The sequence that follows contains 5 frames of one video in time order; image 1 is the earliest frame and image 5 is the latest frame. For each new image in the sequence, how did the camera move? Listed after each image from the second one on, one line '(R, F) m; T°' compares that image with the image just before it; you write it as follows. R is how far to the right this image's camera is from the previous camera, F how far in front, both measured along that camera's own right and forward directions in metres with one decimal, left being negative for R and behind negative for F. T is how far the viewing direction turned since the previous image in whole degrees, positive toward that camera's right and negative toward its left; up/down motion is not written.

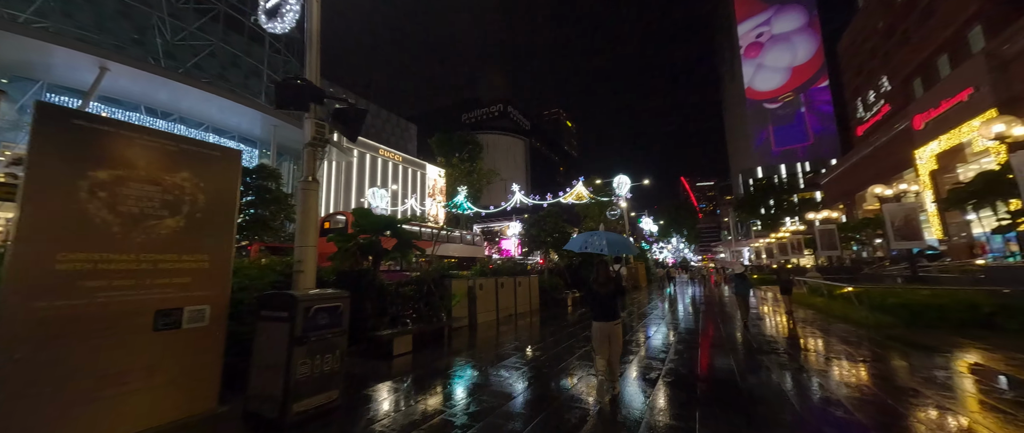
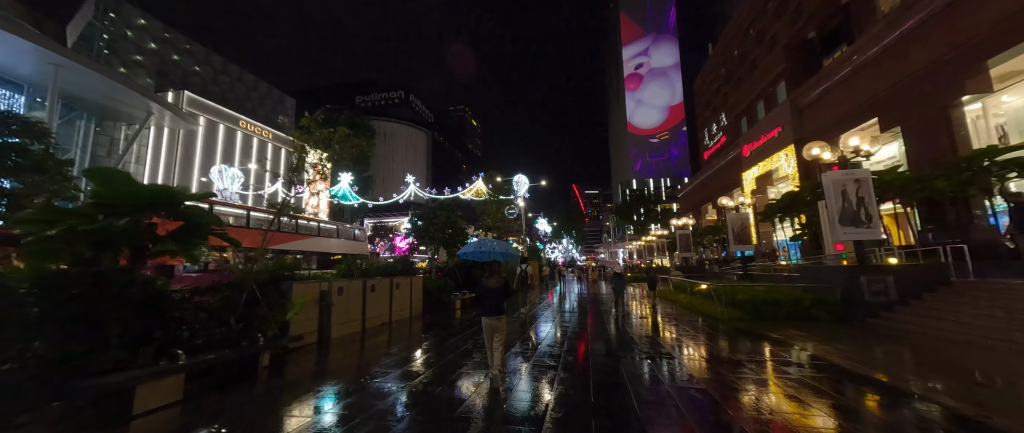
(+0.5, +1.2) m; +17°
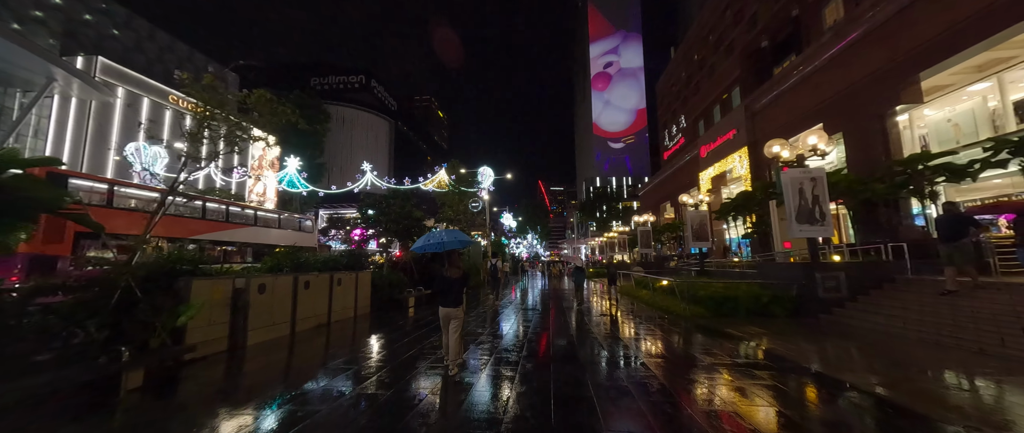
(+0.2, +0.7) m; +6°
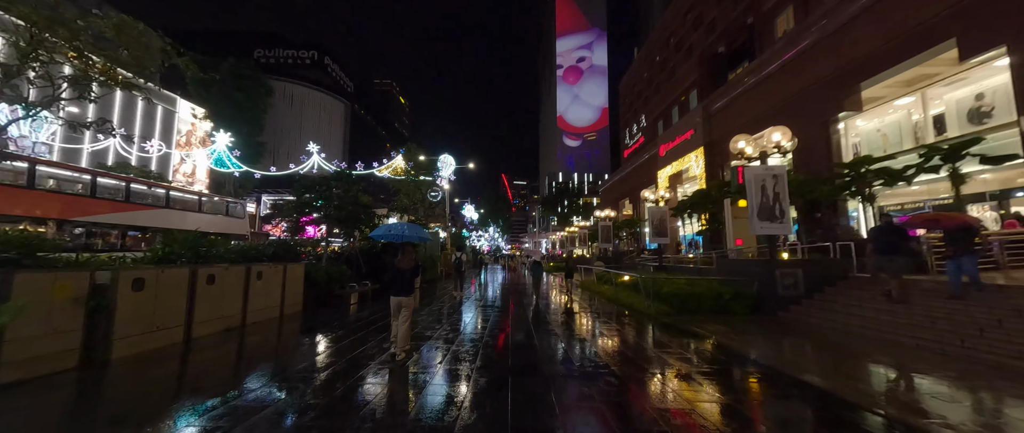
(+0.1, +0.8) m; +7°
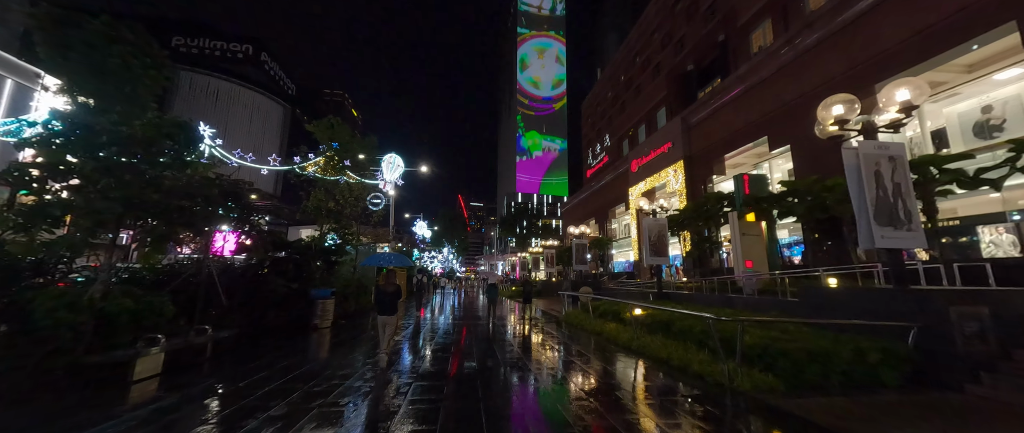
(-0.3, +4.0) m; +8°
